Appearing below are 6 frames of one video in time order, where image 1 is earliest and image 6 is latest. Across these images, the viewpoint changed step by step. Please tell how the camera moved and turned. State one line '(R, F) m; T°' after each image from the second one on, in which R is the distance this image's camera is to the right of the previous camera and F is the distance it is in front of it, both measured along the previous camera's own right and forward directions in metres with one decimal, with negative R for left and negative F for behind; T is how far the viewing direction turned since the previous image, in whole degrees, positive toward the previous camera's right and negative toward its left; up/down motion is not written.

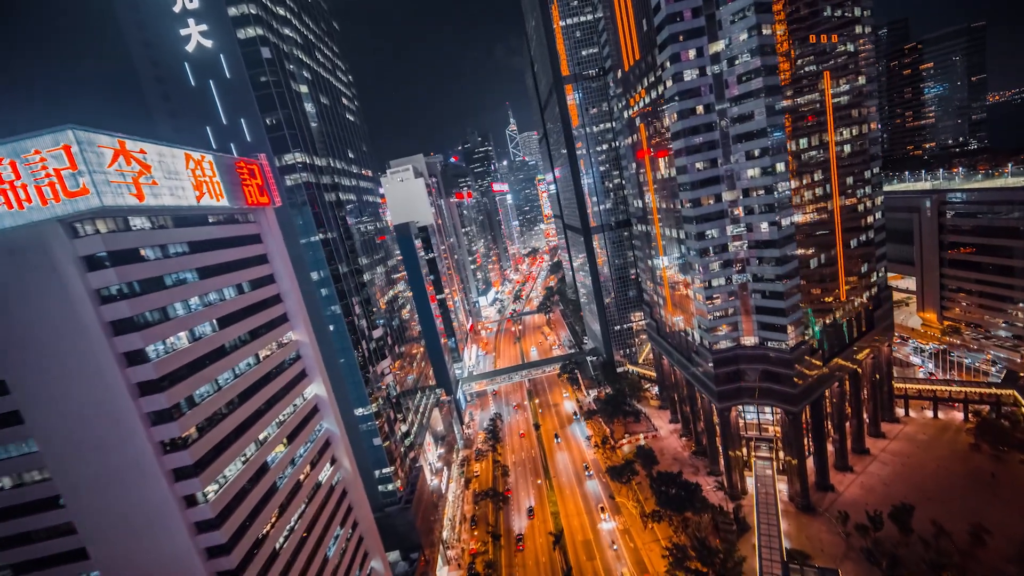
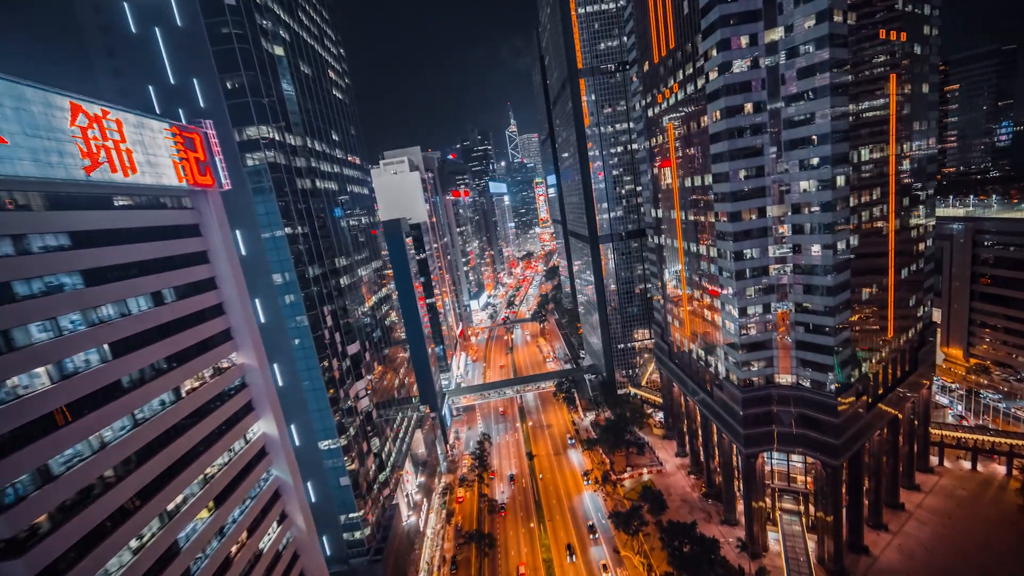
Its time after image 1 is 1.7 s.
(-1.8, +9.2) m; +1°
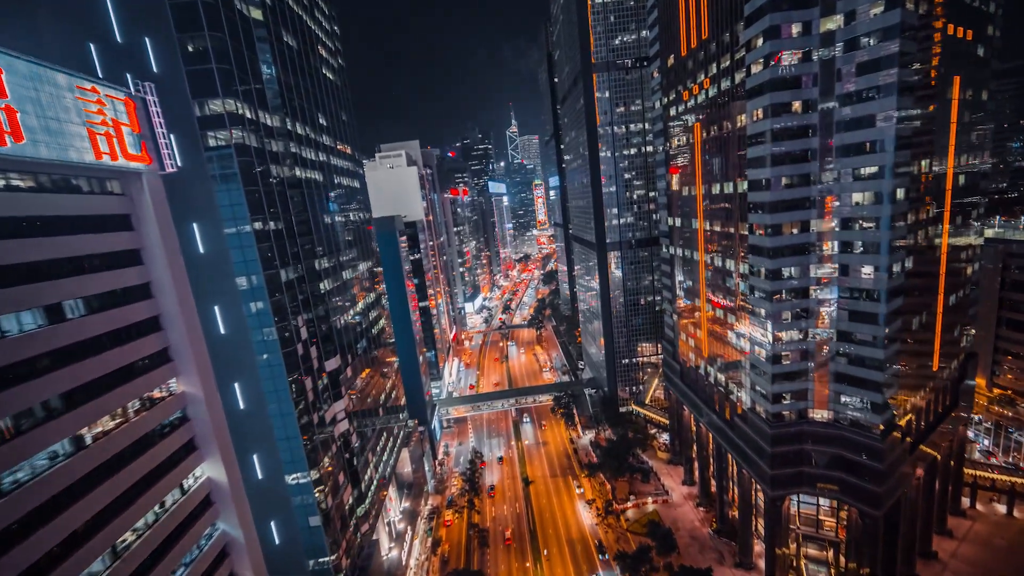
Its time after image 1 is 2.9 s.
(-1.3, +6.6) m; +1°
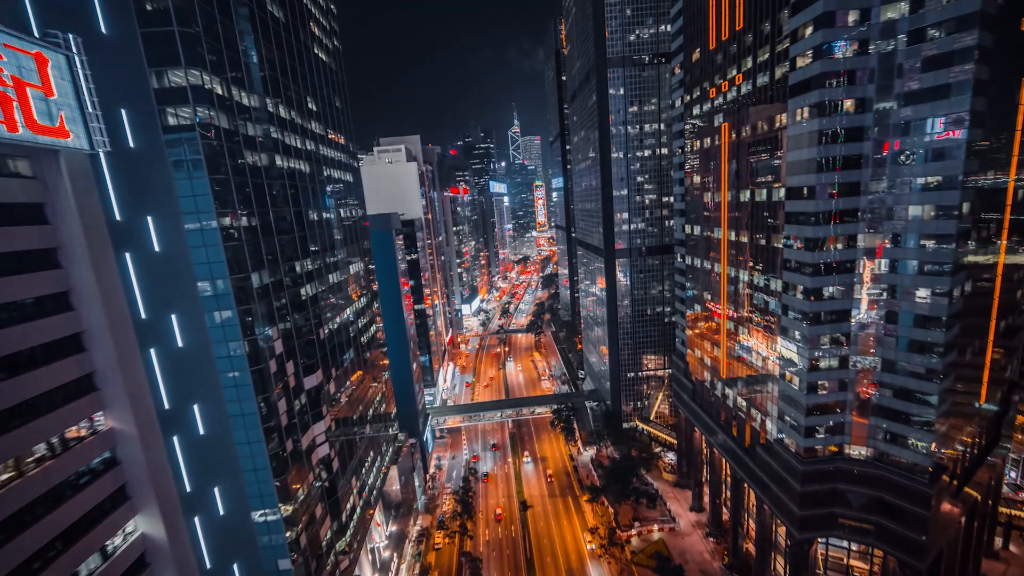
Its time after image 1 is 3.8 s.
(-1.1, +5.3) m; 0°
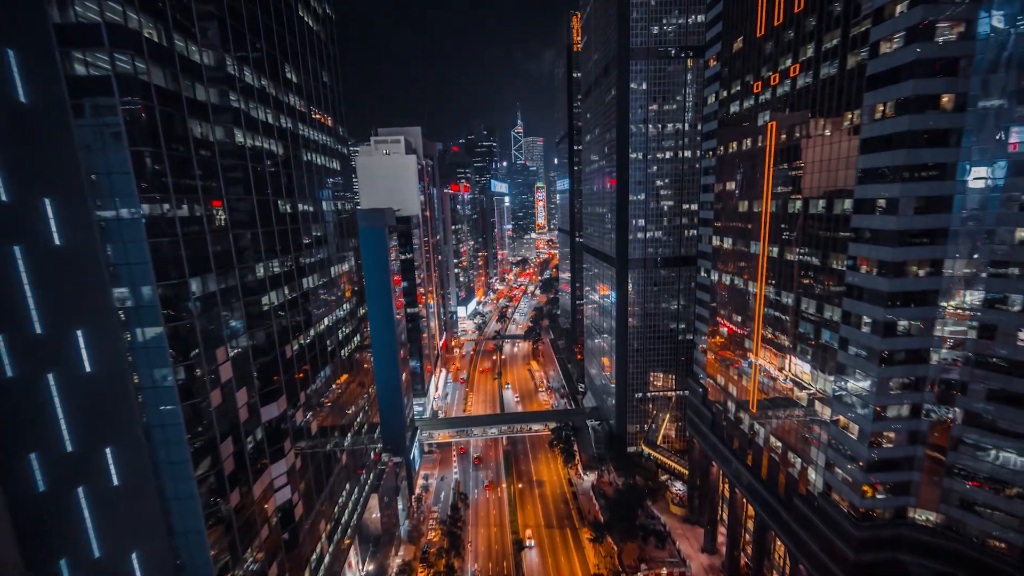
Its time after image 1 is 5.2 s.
(-1.3, +7.4) m; +1°
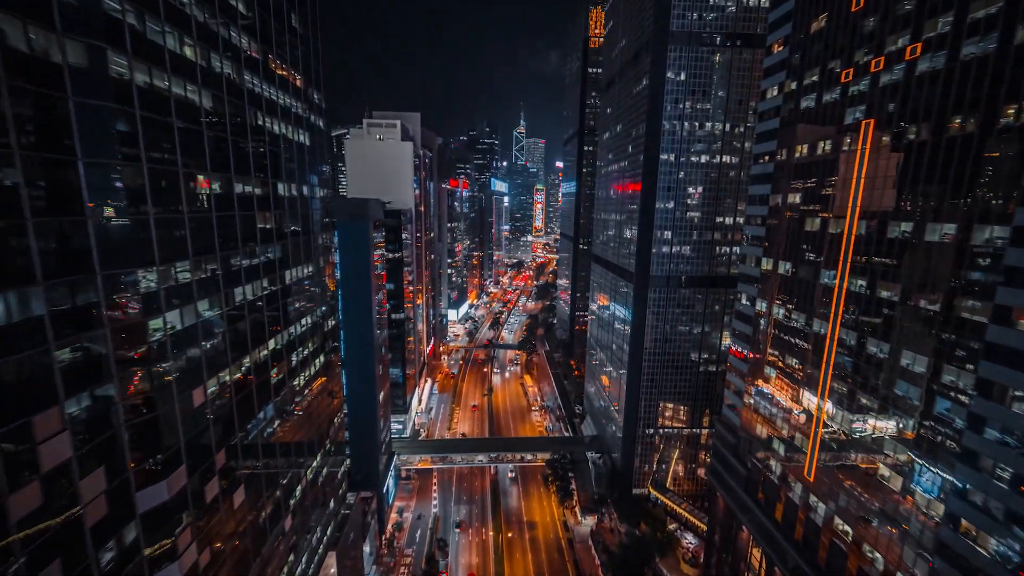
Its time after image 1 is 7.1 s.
(-1.7, +10.8) m; +1°
